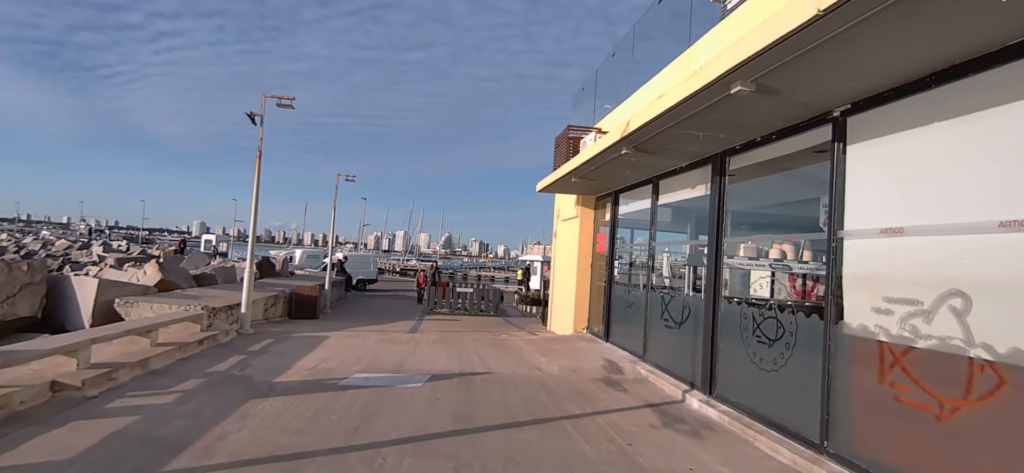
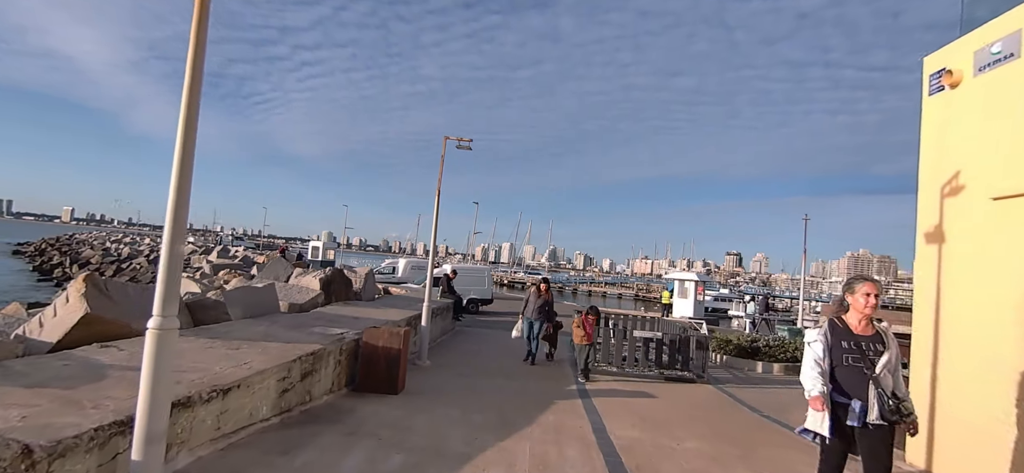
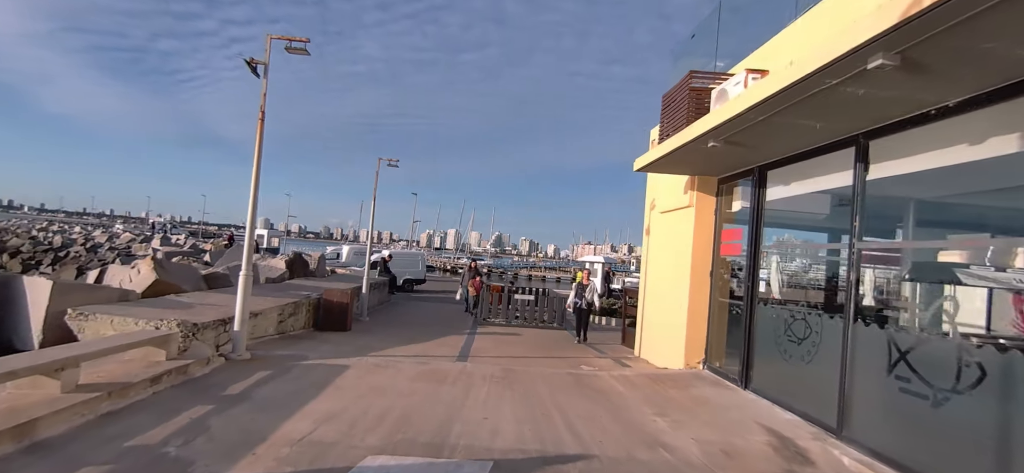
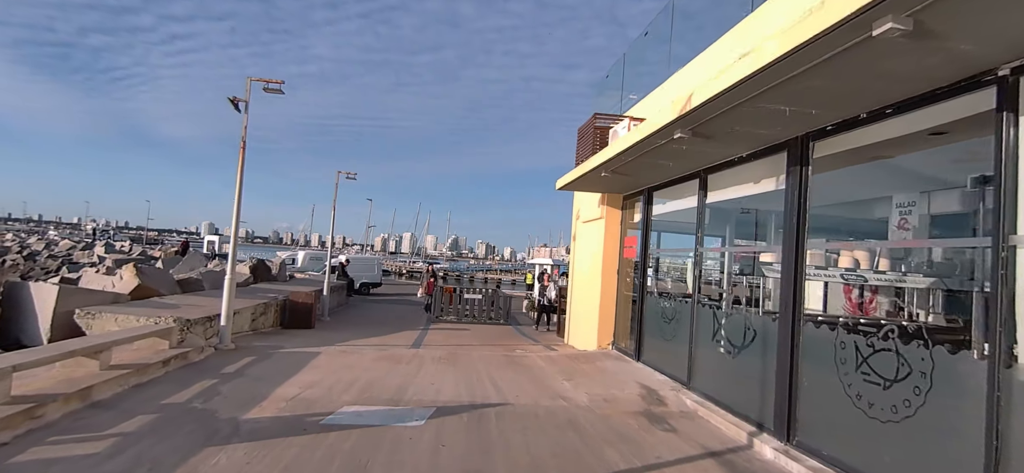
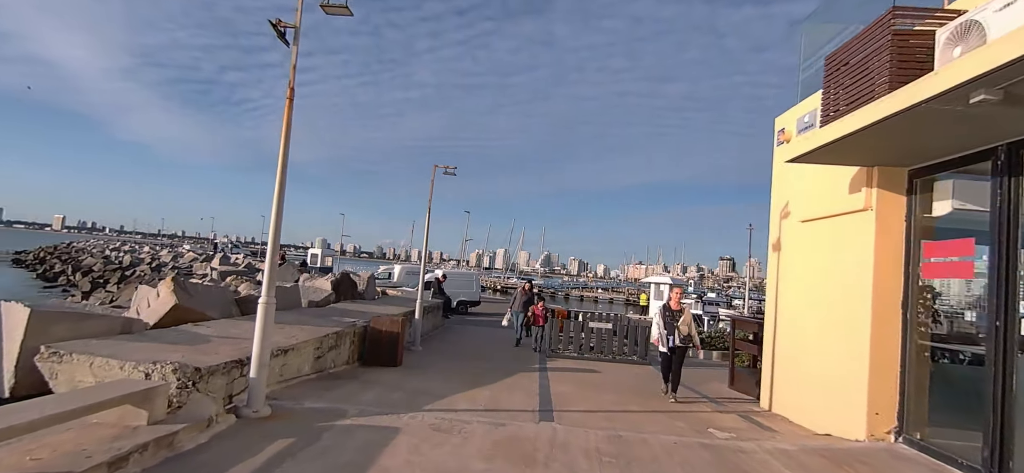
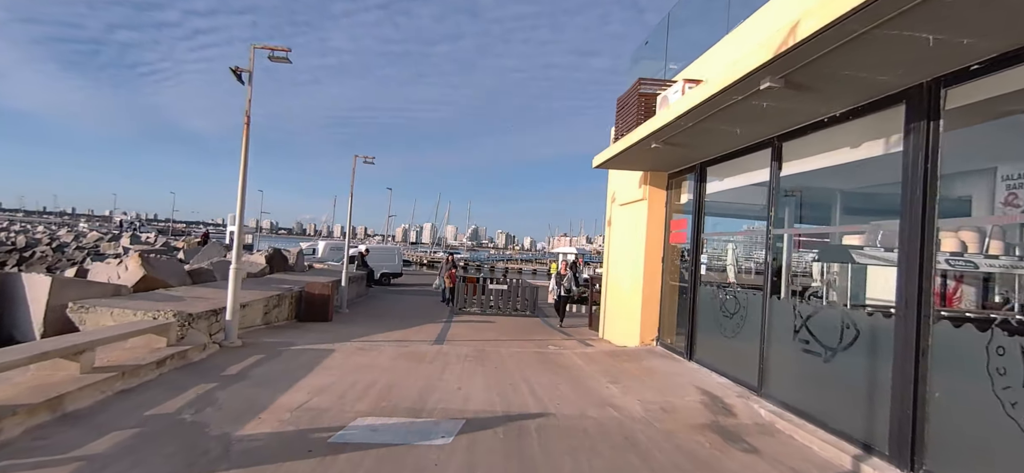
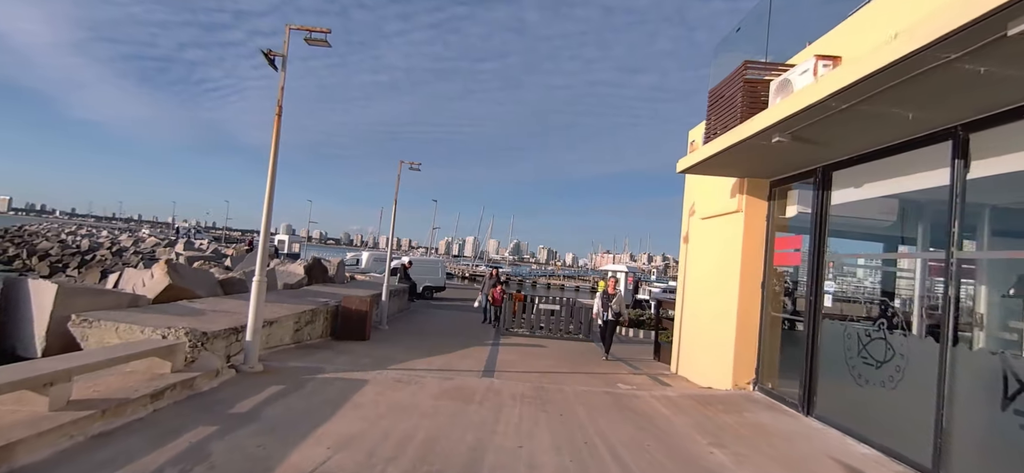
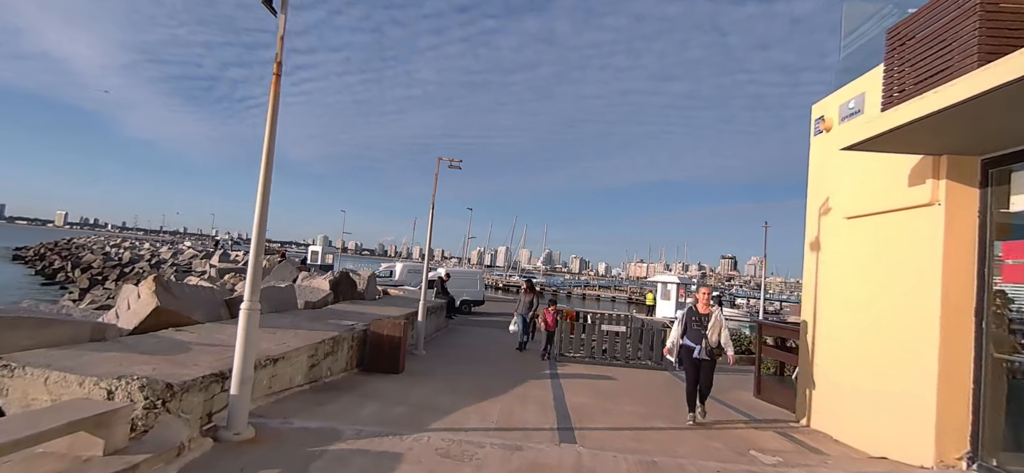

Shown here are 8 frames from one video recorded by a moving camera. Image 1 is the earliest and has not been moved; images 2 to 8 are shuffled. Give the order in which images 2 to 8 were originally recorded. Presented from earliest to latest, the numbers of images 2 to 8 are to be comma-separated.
4, 6, 3, 7, 5, 8, 2
